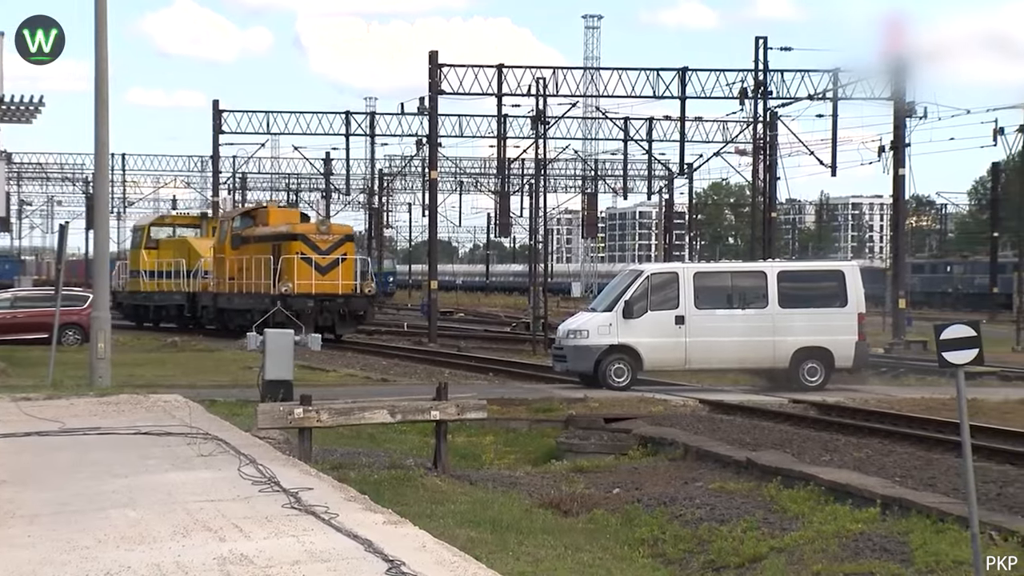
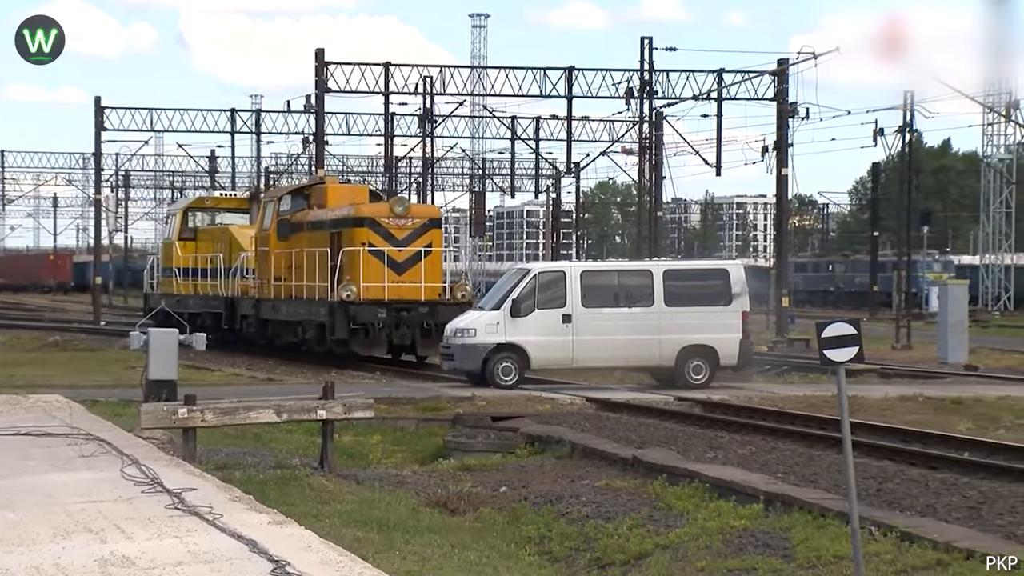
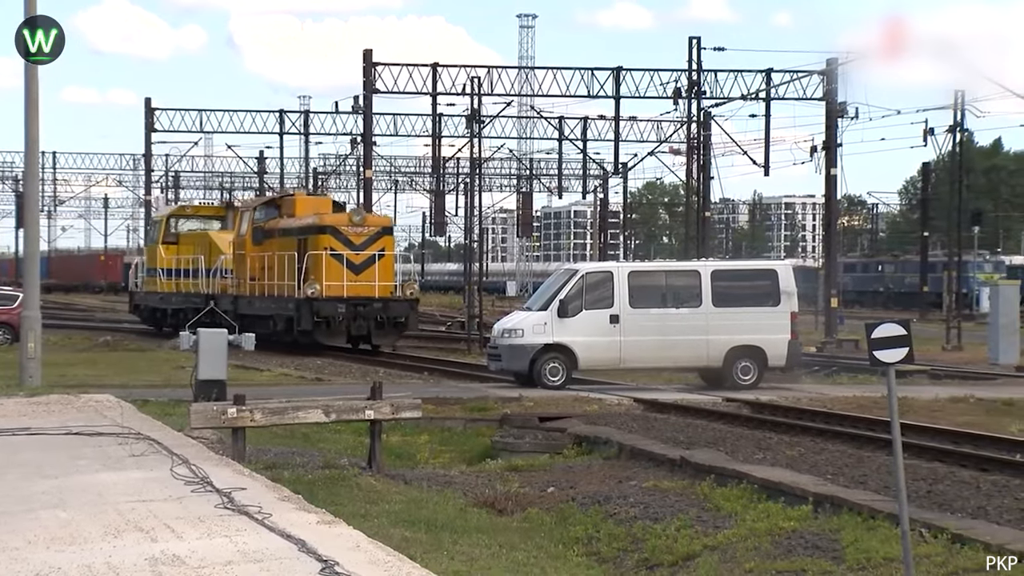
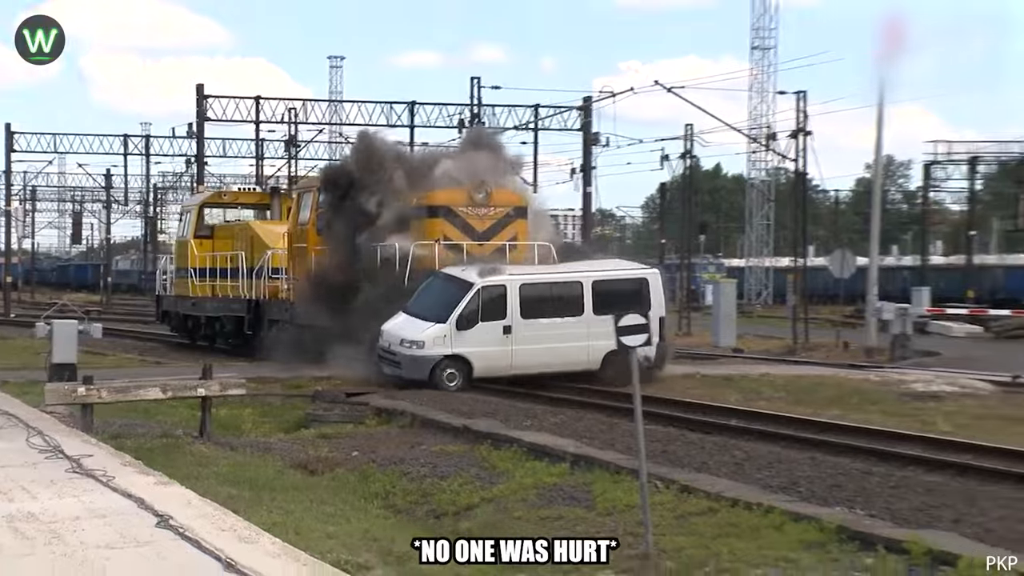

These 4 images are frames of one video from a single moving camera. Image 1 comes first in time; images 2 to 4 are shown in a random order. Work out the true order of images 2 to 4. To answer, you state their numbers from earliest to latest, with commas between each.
3, 2, 4
